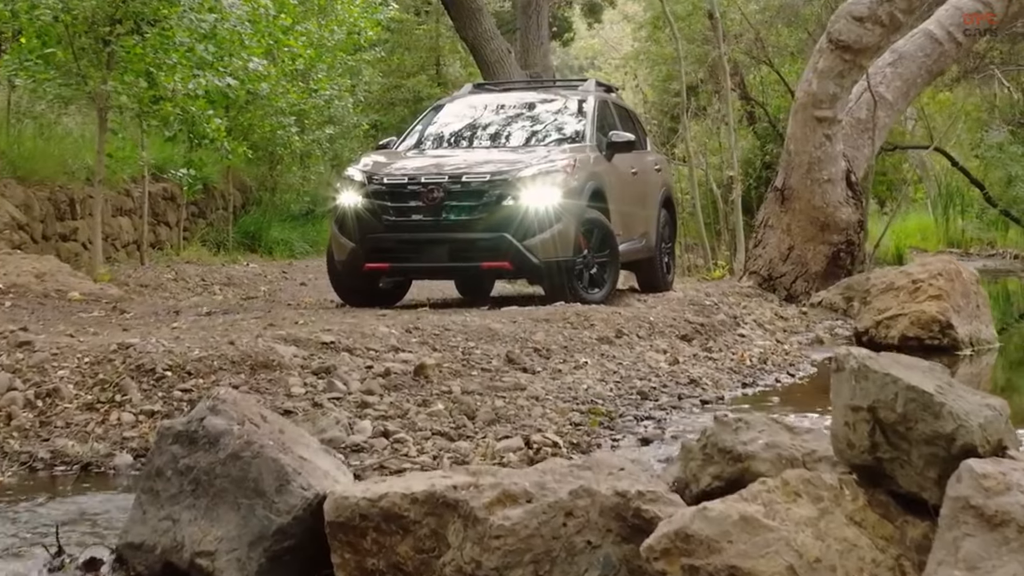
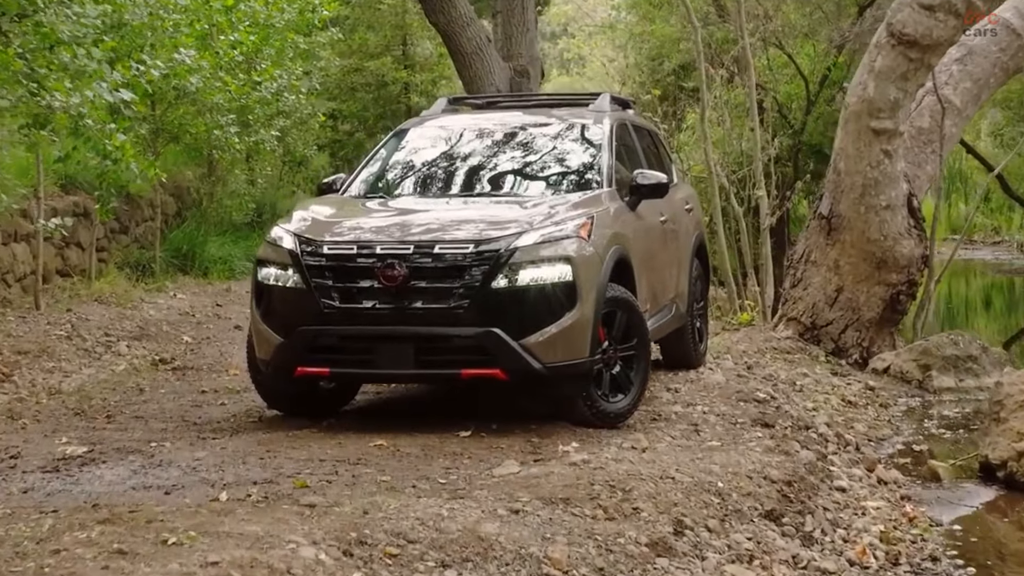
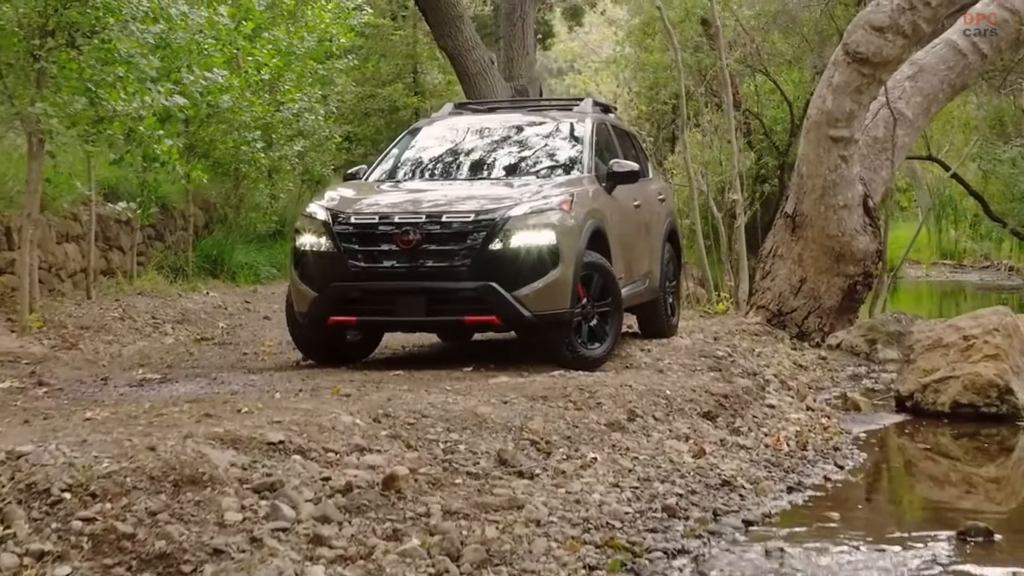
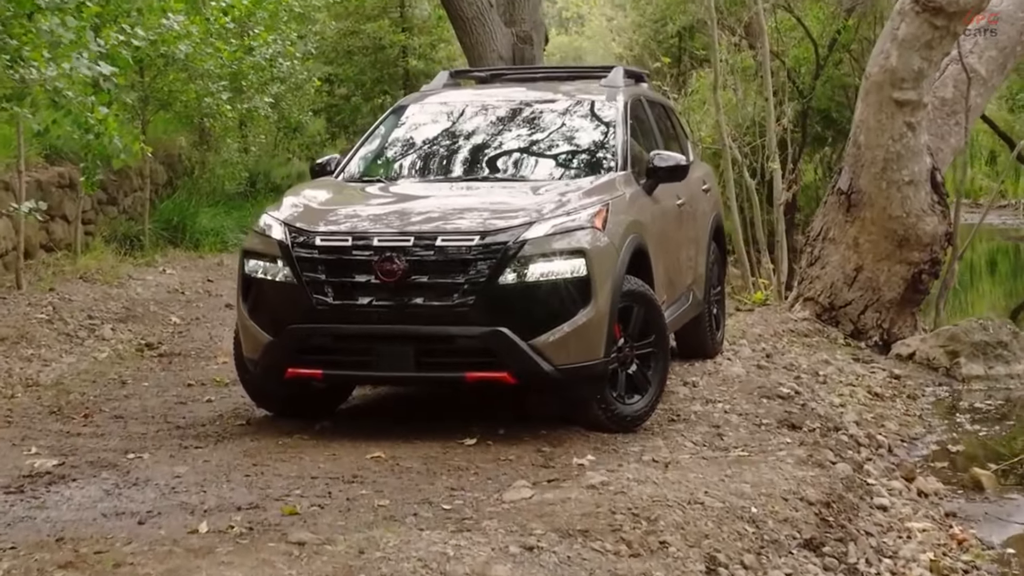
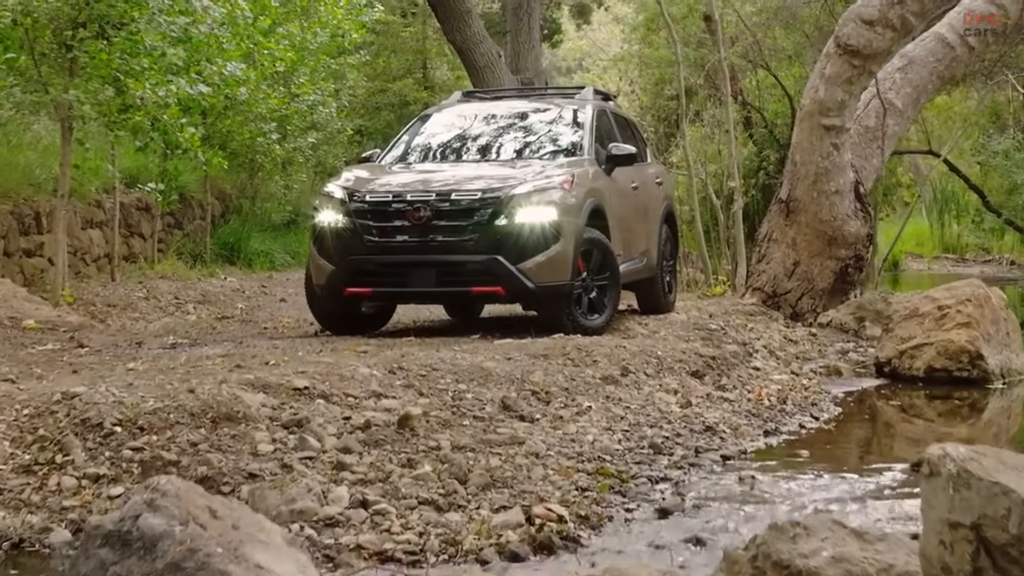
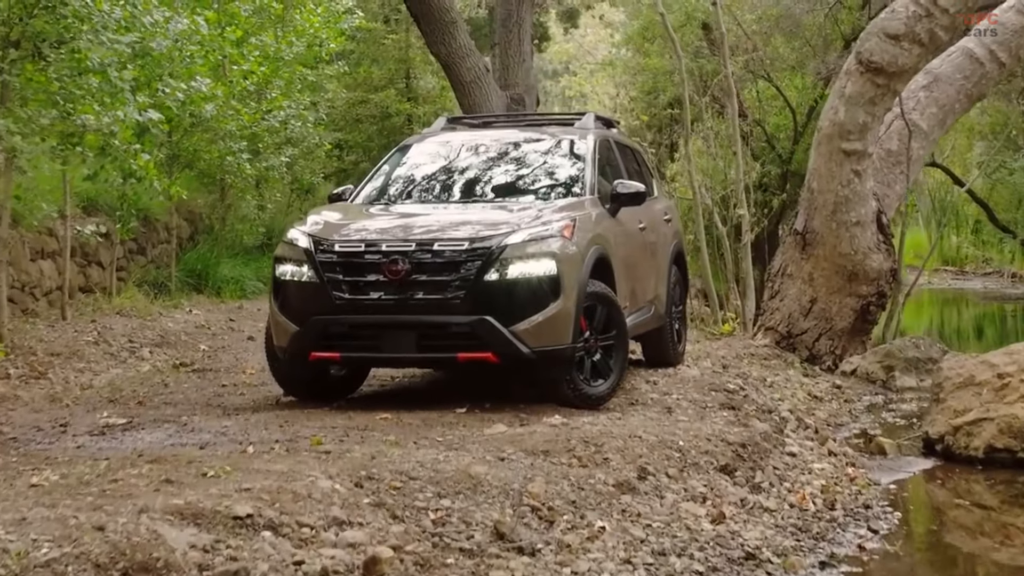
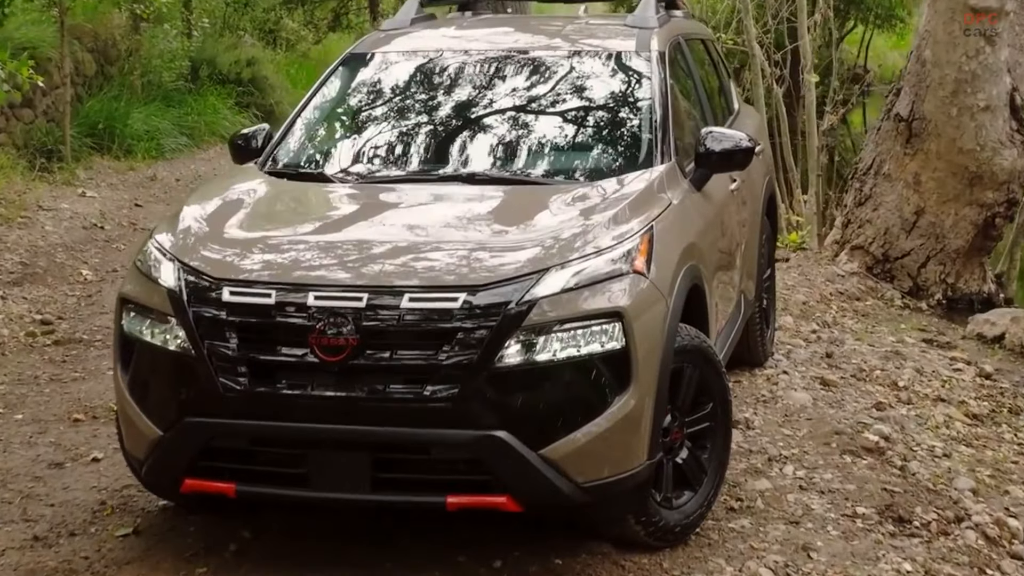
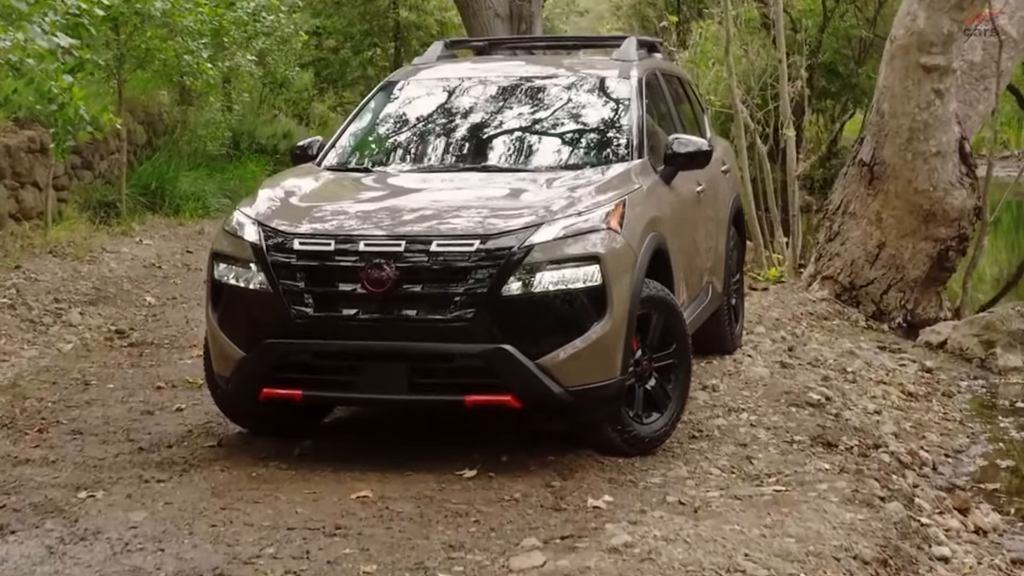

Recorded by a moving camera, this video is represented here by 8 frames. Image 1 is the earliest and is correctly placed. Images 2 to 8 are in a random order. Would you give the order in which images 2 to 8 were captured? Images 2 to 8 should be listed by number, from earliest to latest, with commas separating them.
5, 3, 6, 2, 4, 8, 7
